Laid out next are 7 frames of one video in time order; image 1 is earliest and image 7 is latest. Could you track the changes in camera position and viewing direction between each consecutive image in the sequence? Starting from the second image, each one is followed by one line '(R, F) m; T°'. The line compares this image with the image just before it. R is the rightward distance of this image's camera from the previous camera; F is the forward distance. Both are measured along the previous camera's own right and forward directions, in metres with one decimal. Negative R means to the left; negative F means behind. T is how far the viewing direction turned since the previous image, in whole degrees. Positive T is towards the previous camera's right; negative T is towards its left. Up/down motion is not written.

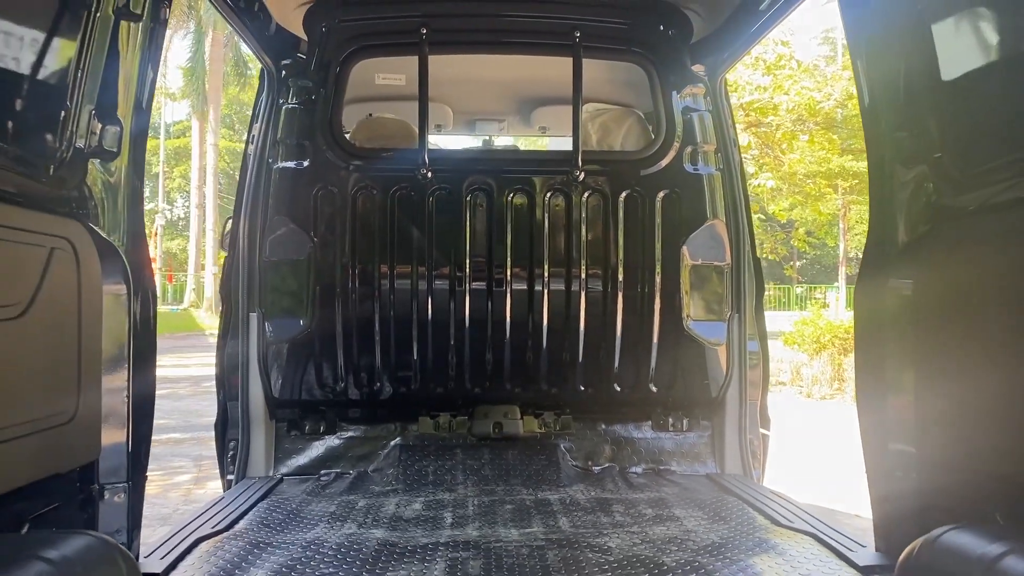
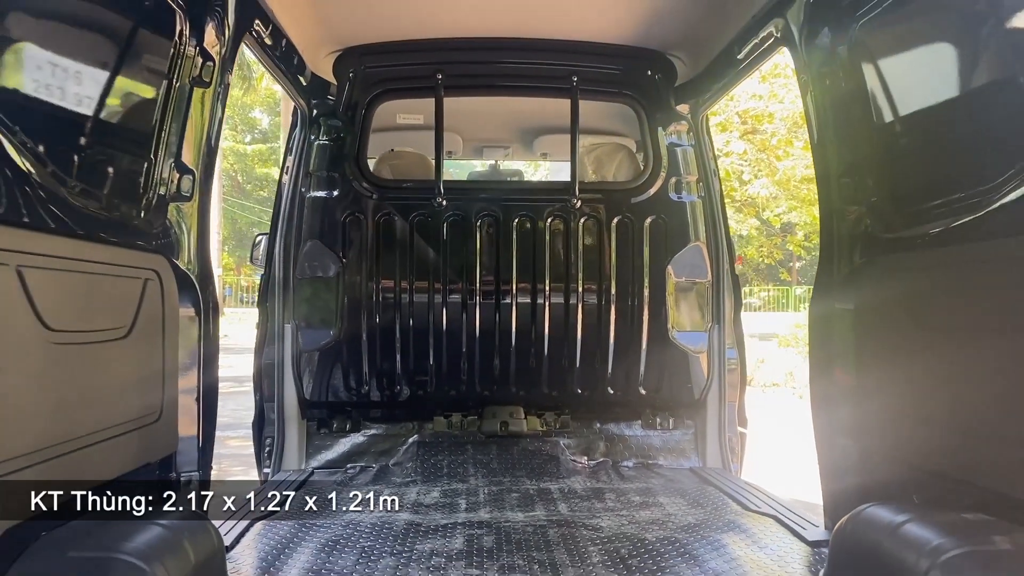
(0.0, -0.3) m; 0°
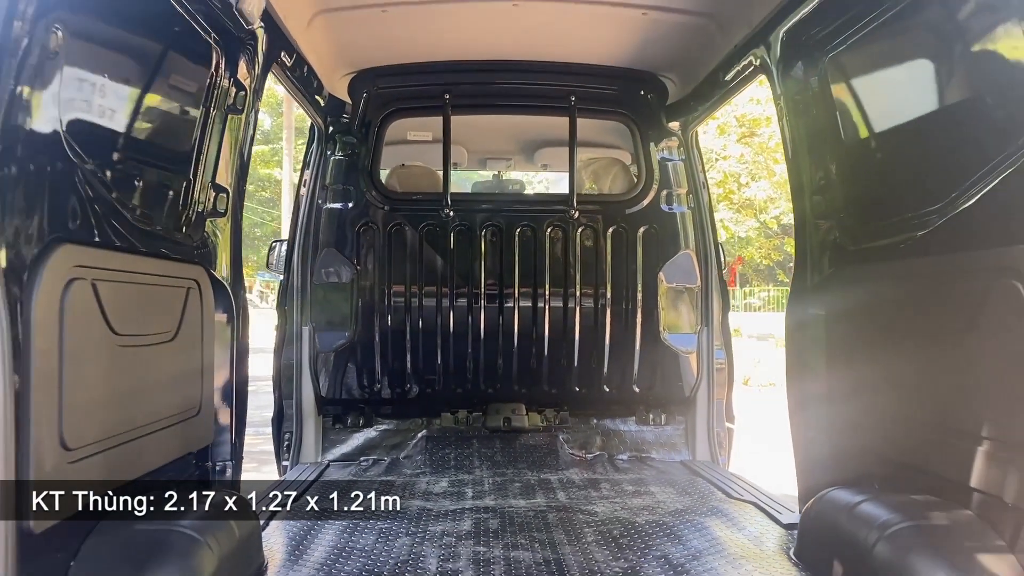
(0.0, -0.2) m; 0°
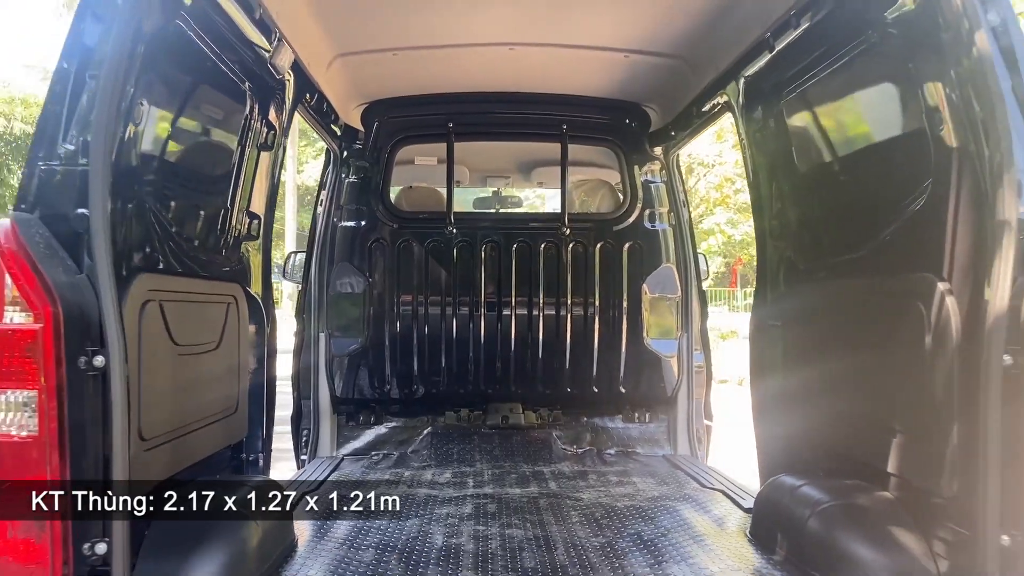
(0.0, -0.3) m; 0°
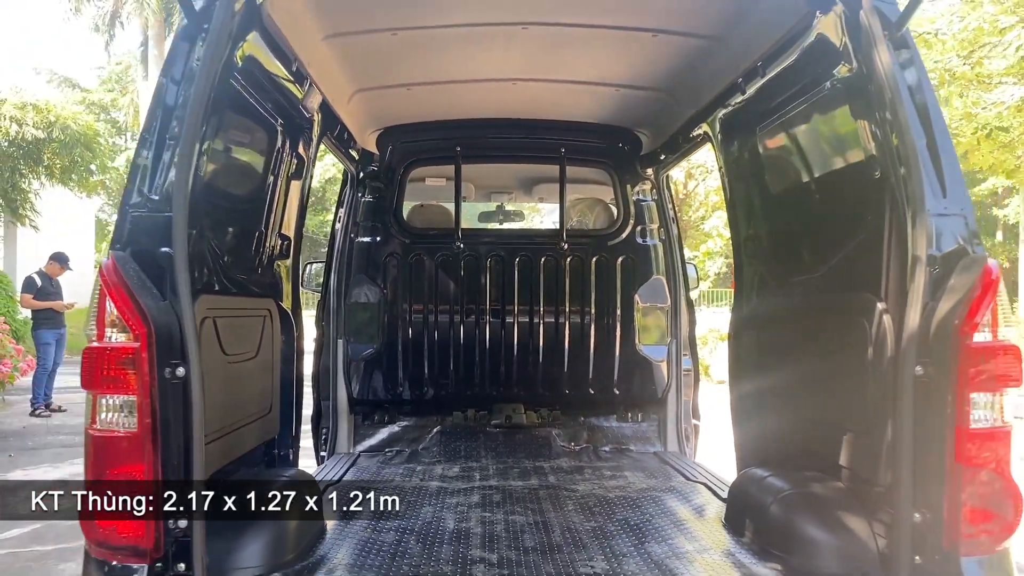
(0.0, -0.3) m; 0°
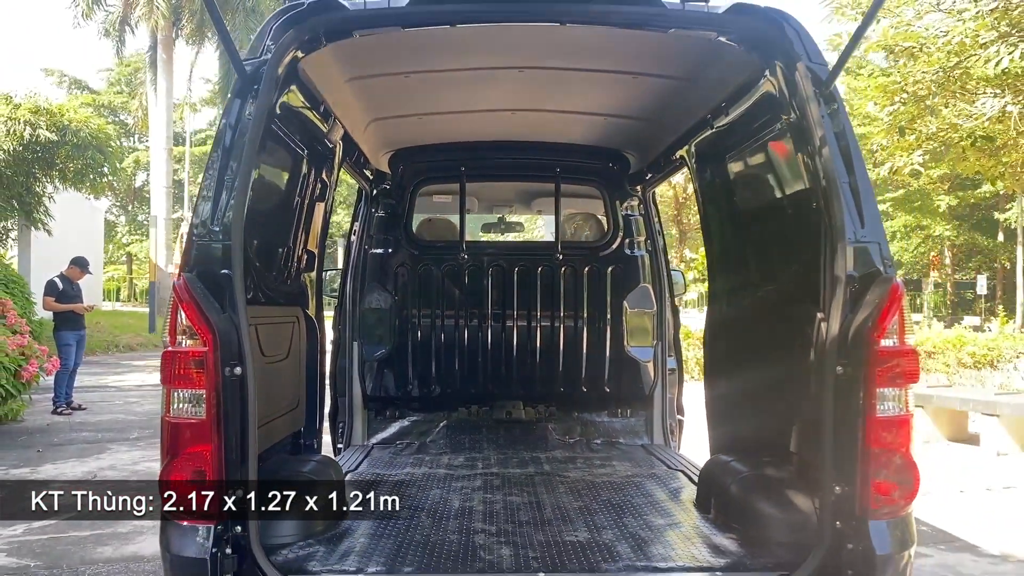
(0.0, -0.4) m; 0°
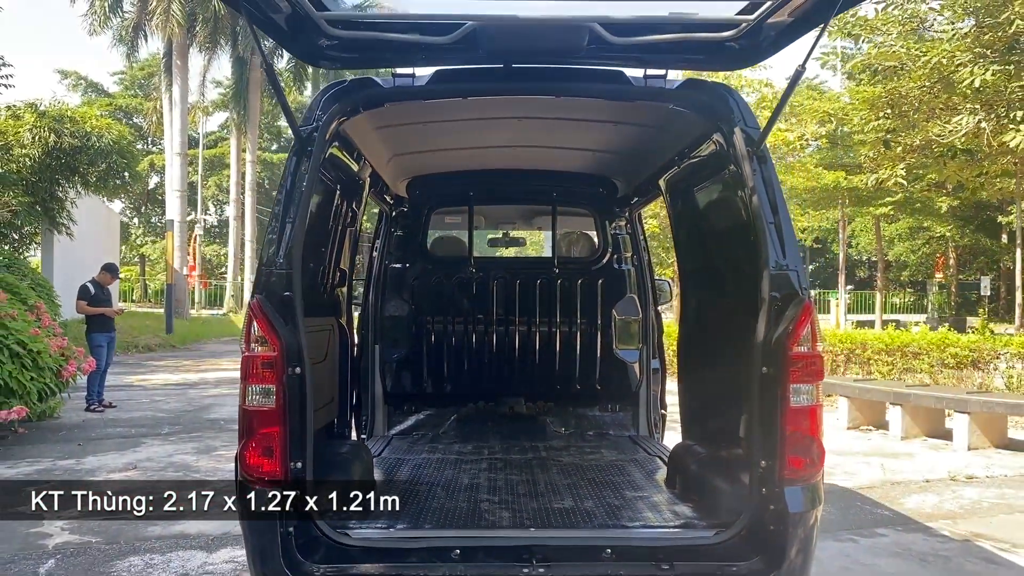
(0.0, -0.6) m; -1°
